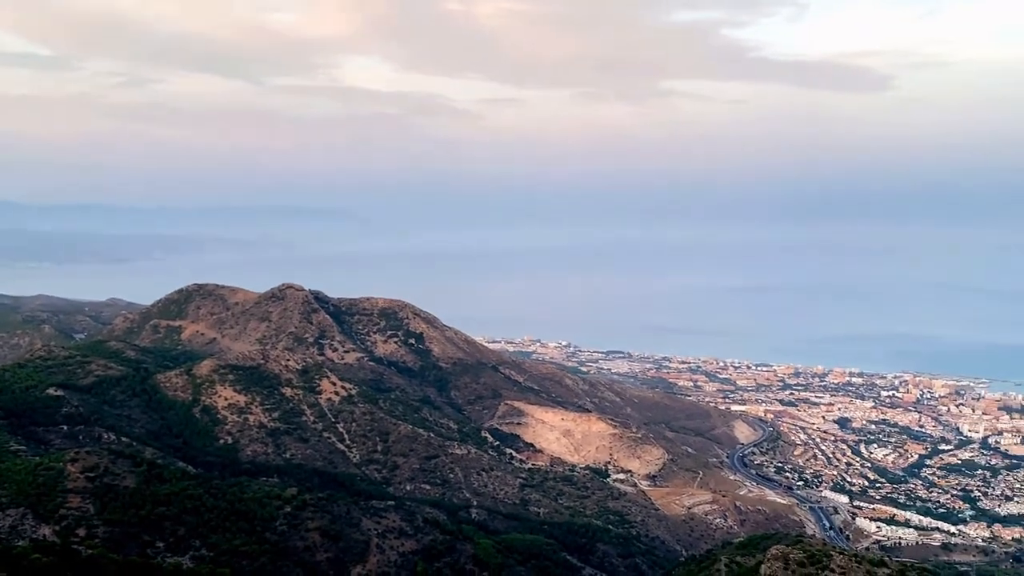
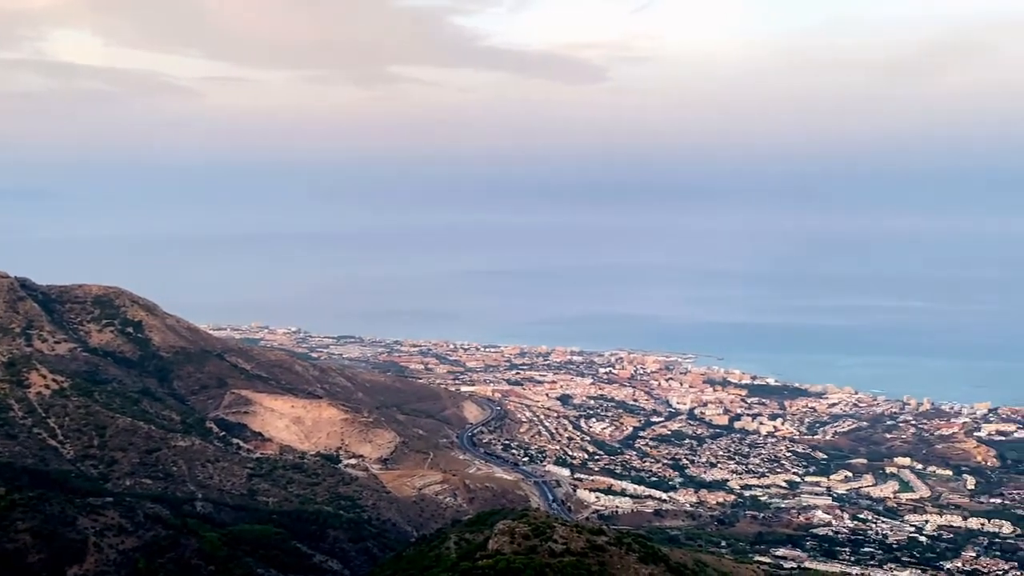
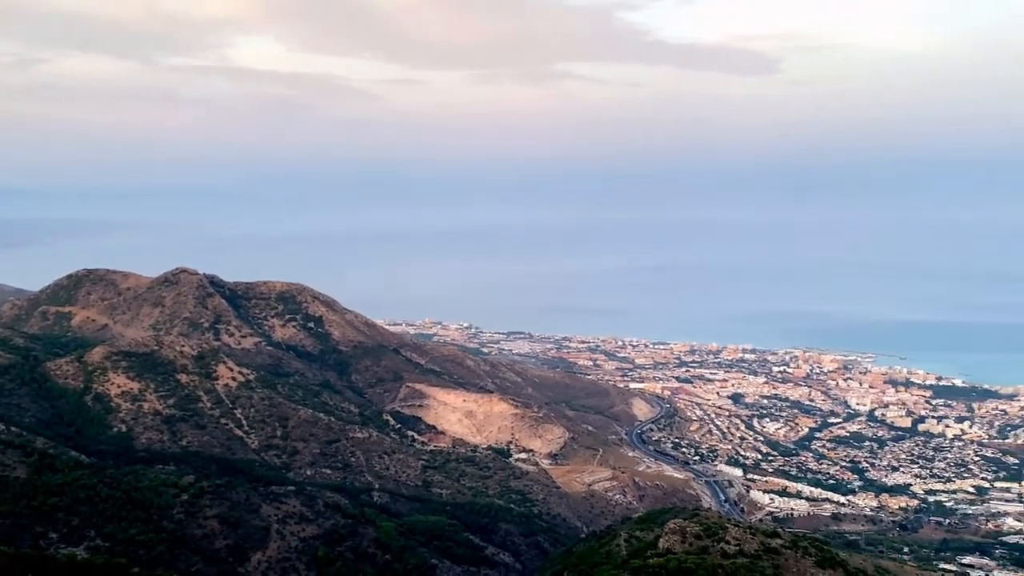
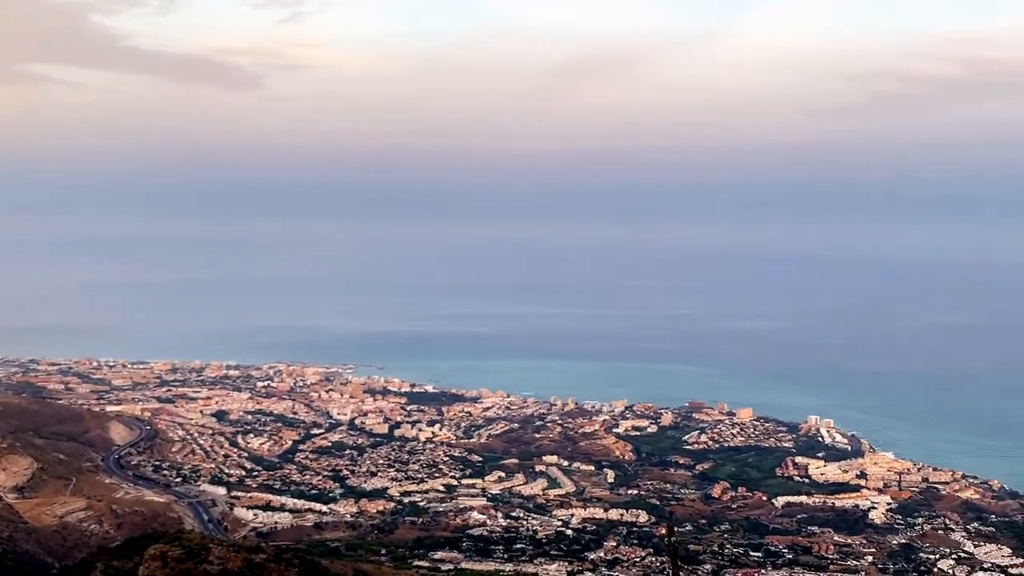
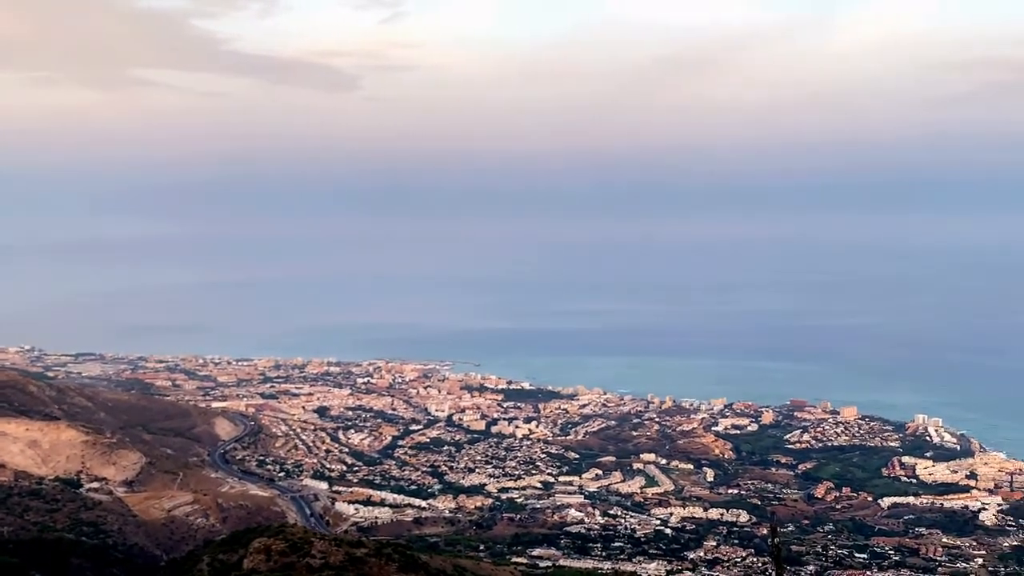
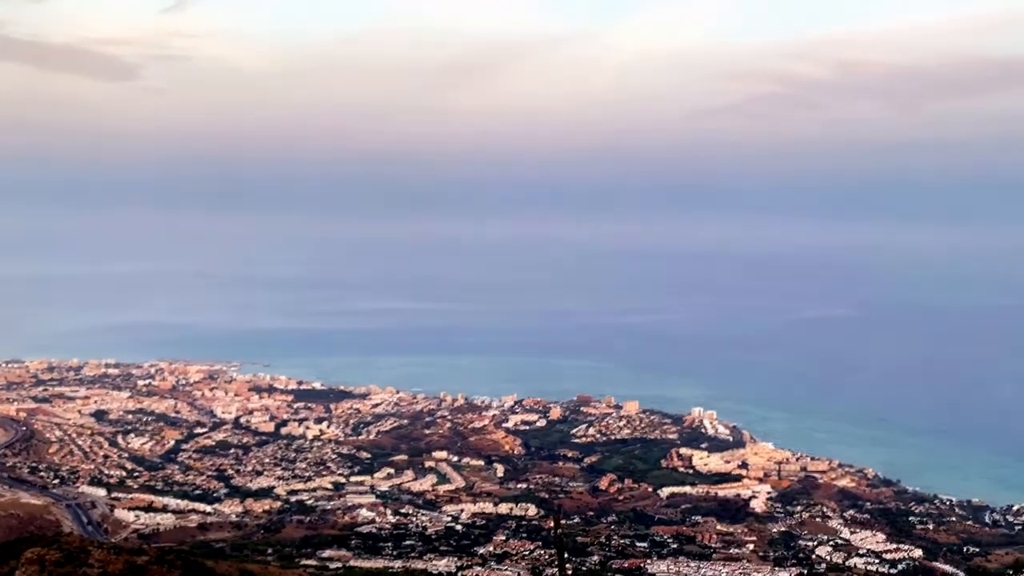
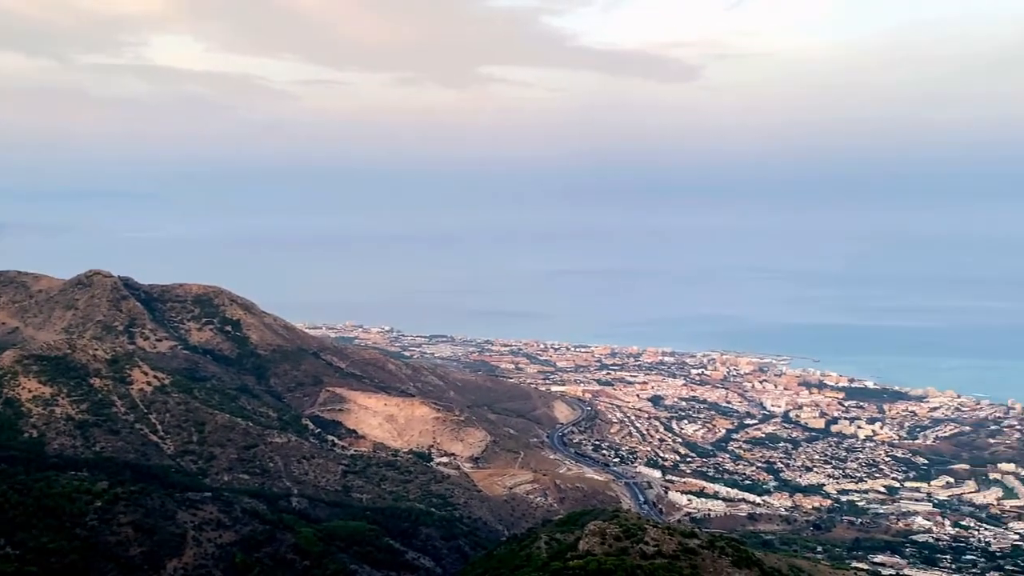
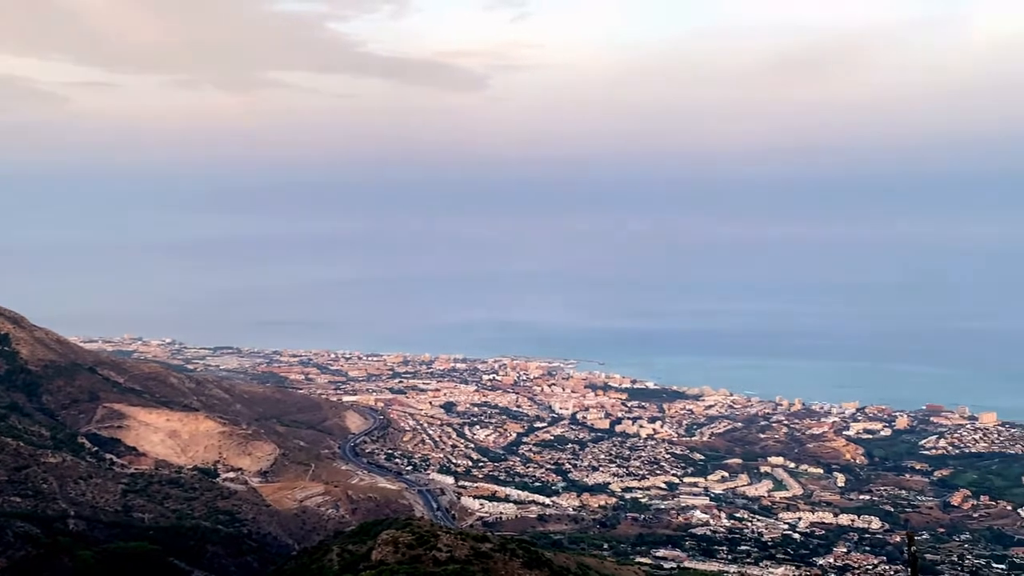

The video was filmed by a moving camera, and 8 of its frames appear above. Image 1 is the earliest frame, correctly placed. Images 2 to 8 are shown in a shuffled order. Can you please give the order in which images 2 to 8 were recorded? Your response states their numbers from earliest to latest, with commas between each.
3, 7, 2, 8, 5, 4, 6
